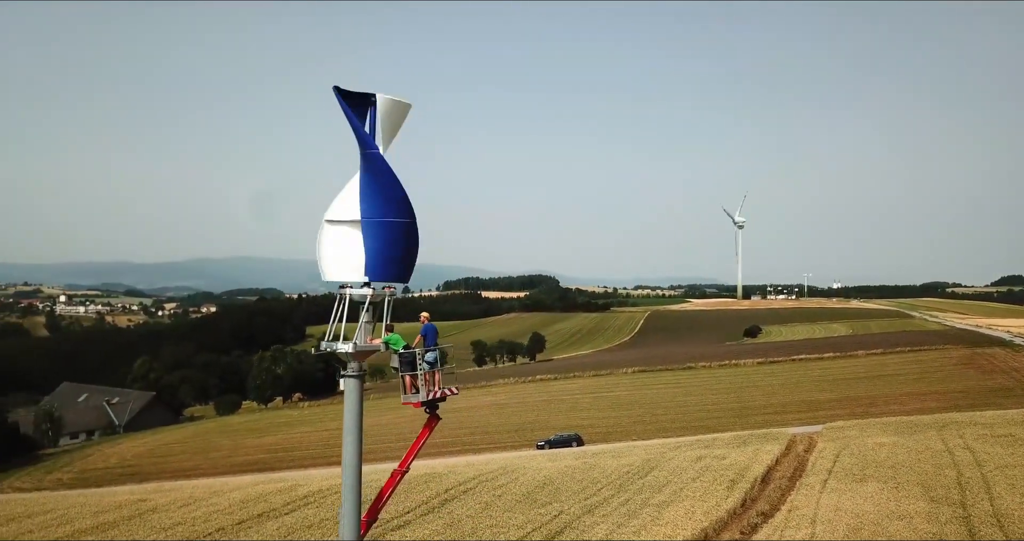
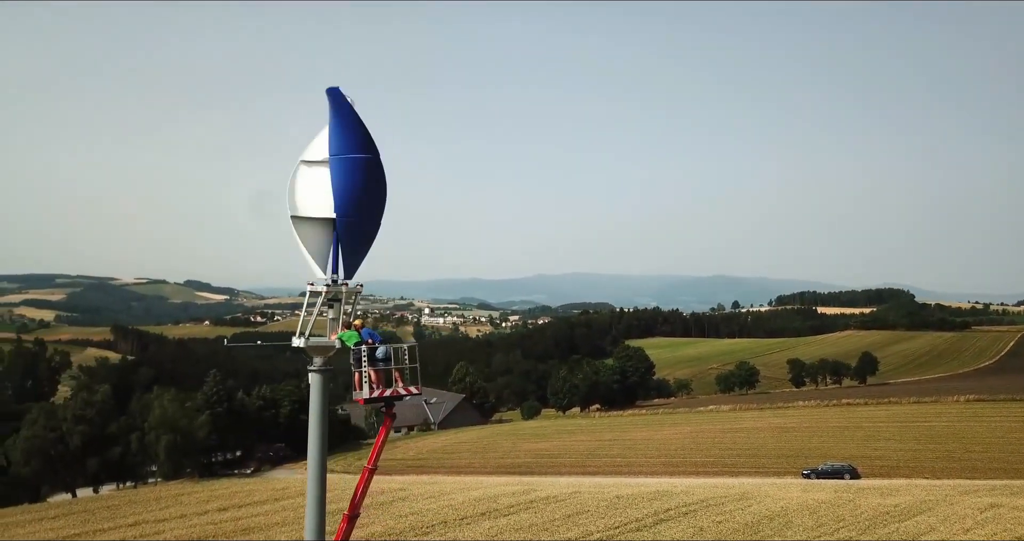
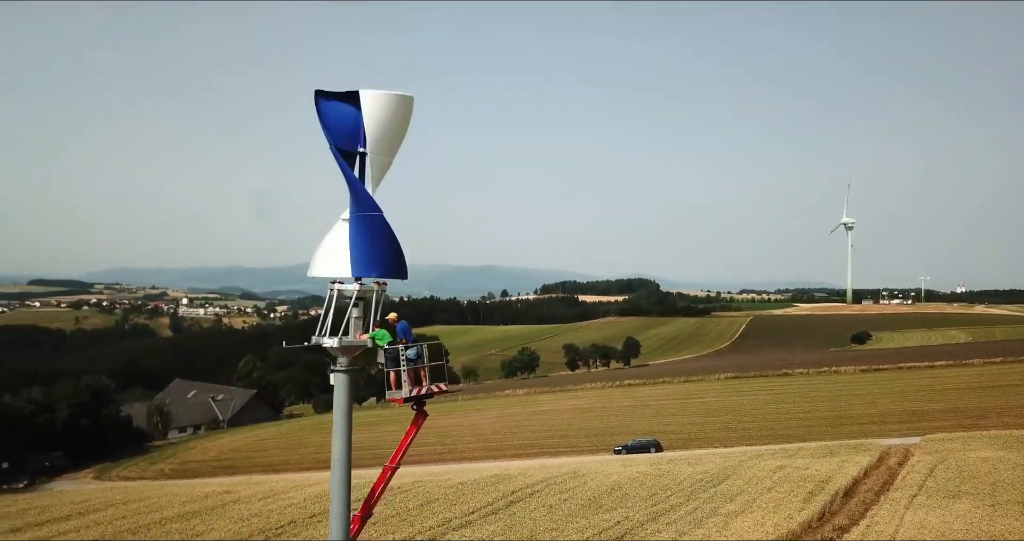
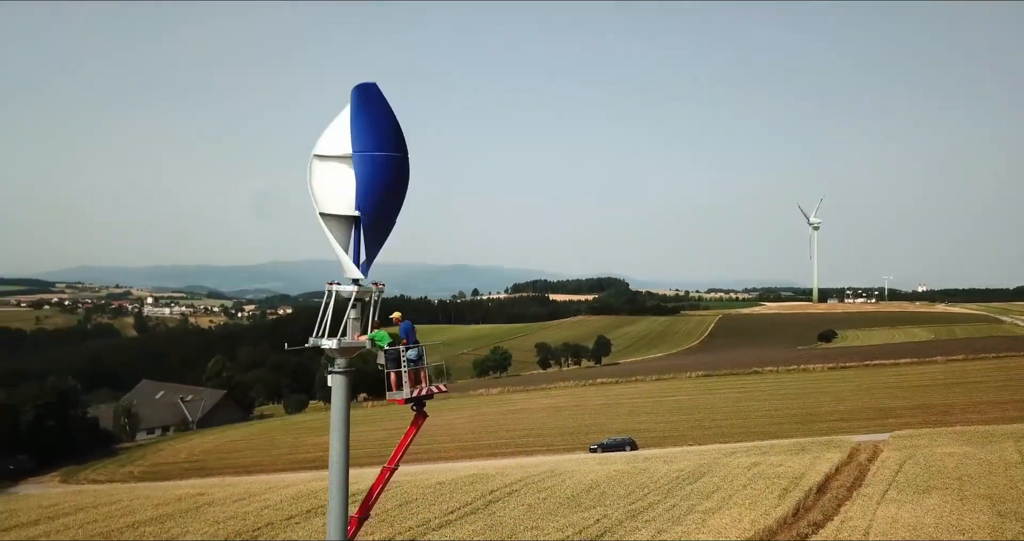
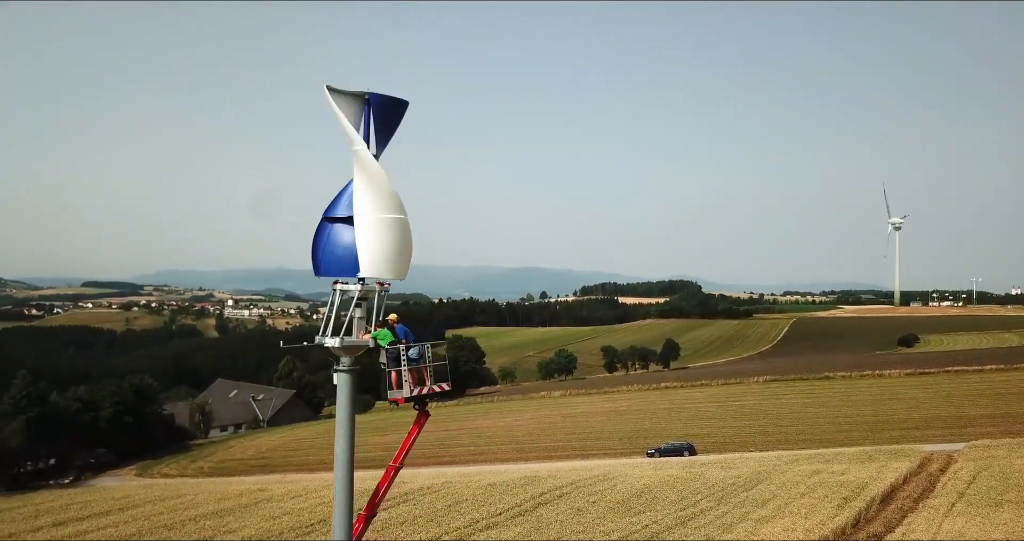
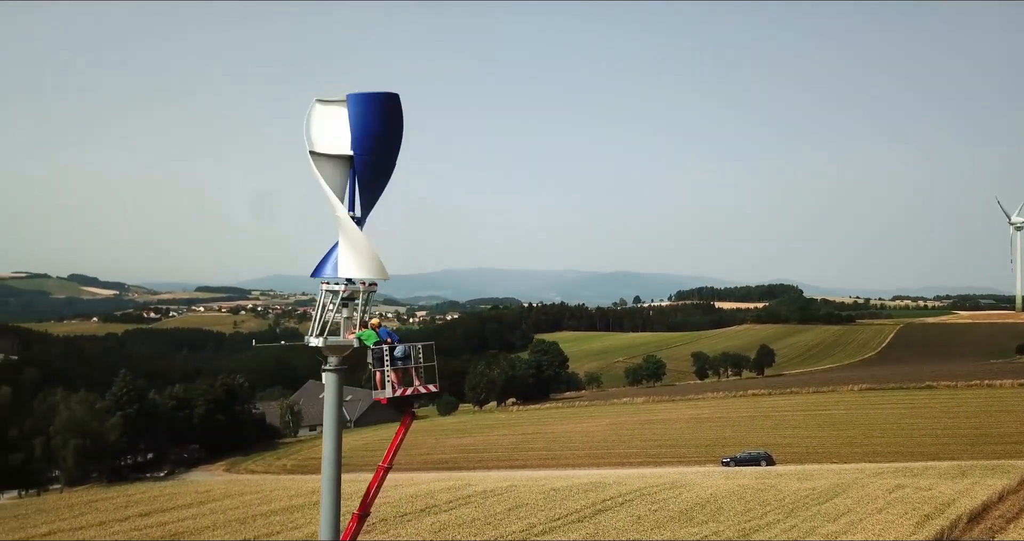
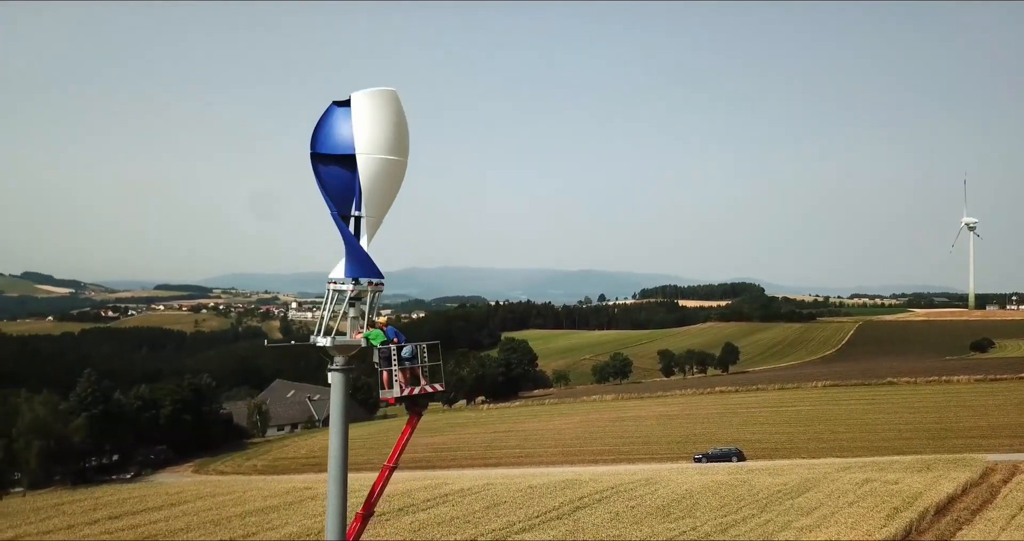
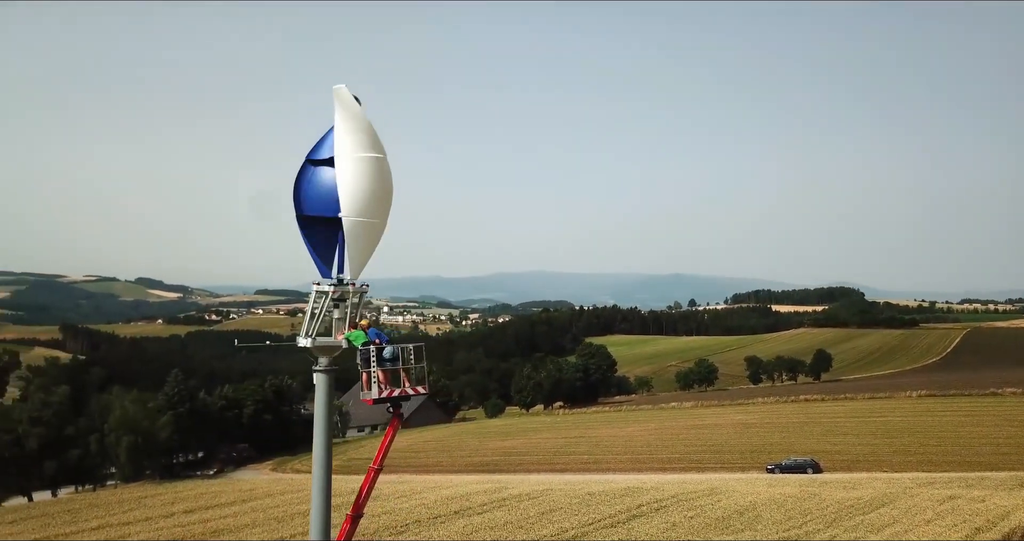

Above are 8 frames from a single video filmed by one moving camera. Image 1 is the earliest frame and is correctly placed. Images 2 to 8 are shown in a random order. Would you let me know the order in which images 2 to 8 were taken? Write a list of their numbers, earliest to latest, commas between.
4, 3, 5, 7, 6, 8, 2
